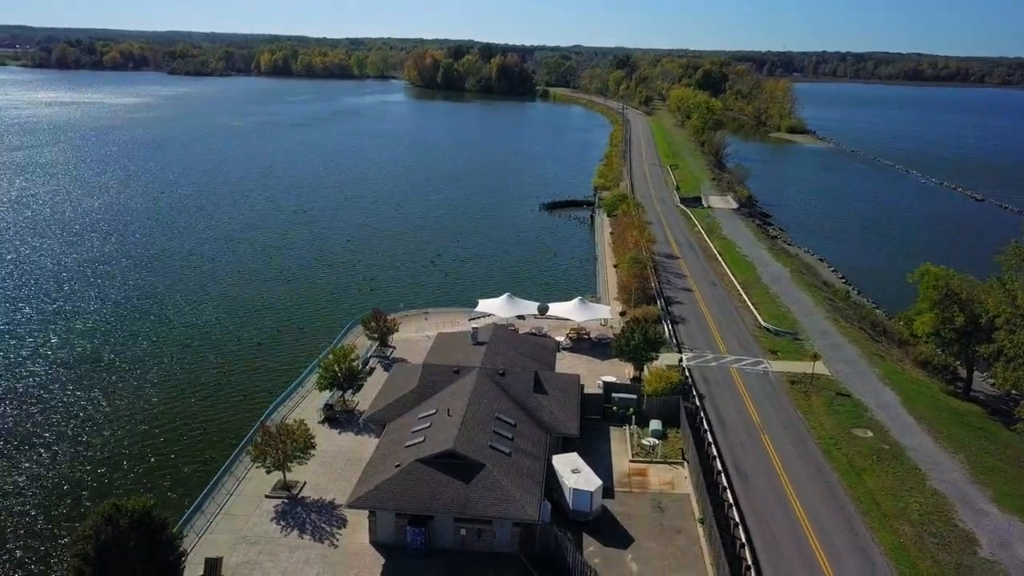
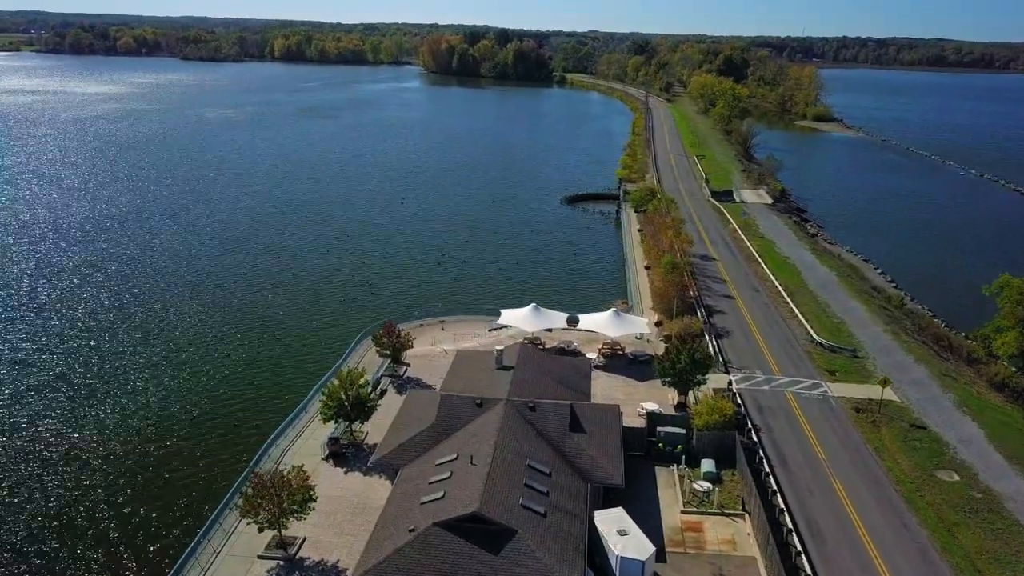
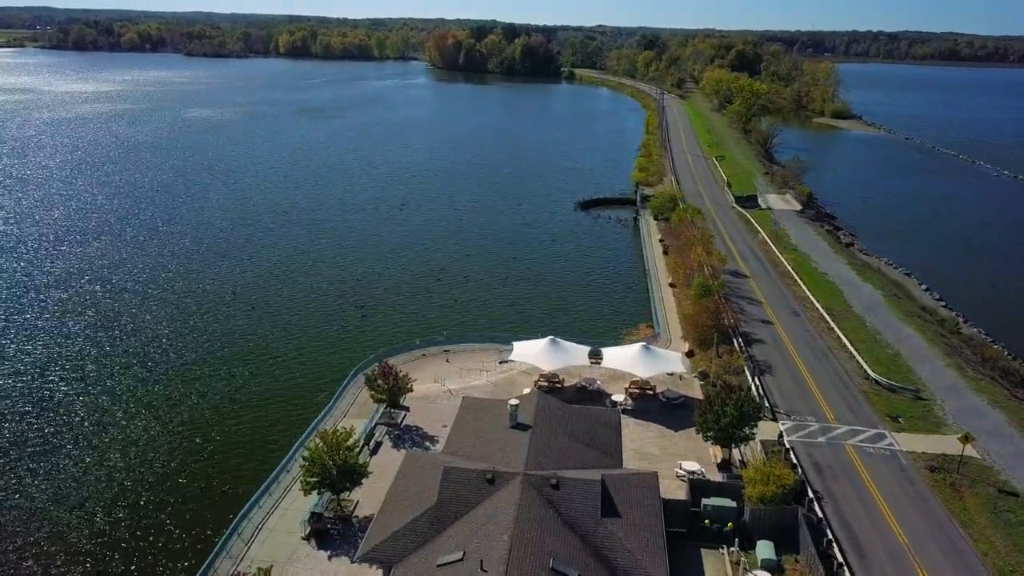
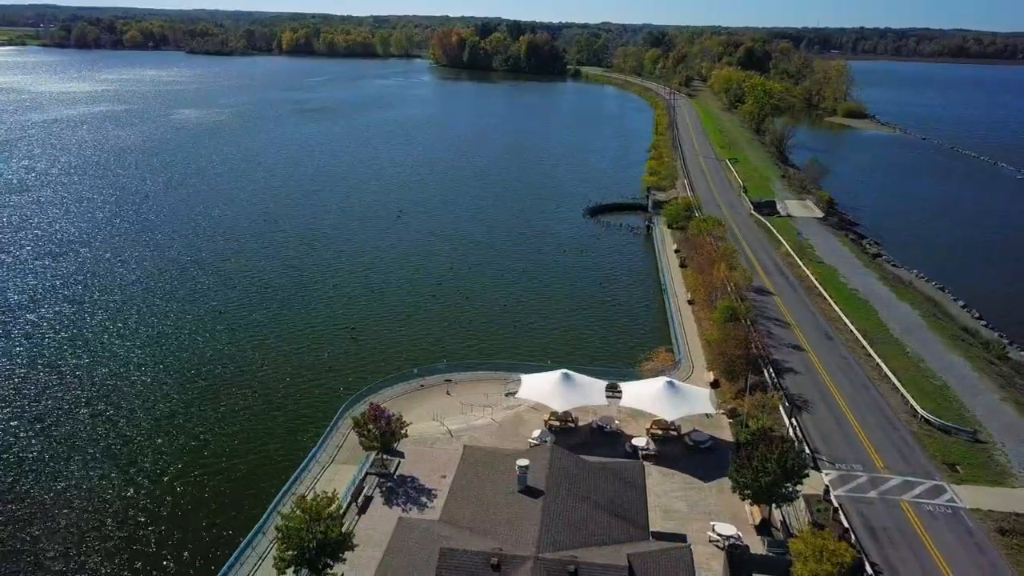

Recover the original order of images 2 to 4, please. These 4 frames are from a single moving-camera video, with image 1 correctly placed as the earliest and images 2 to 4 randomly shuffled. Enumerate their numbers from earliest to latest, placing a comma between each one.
2, 3, 4
